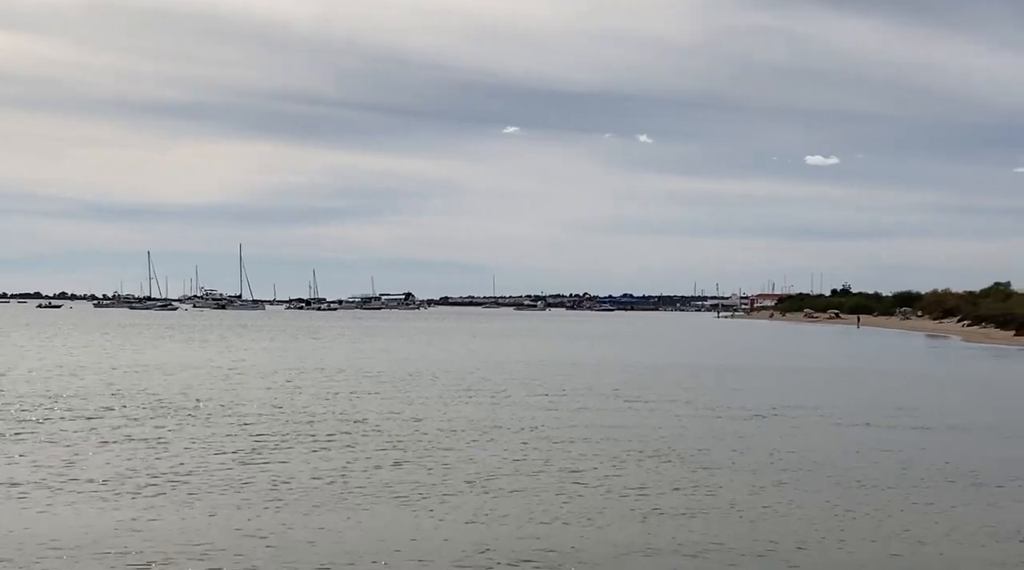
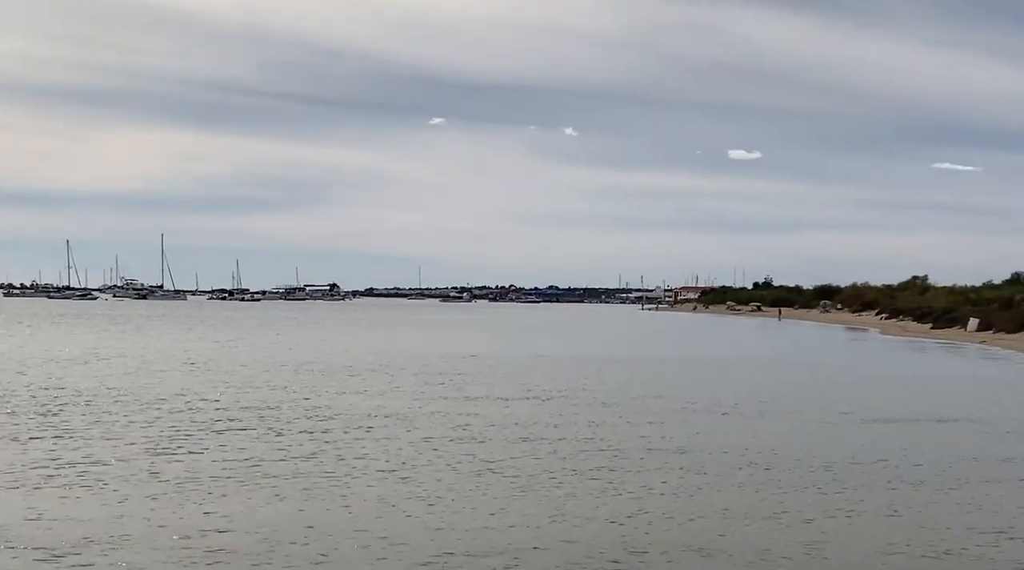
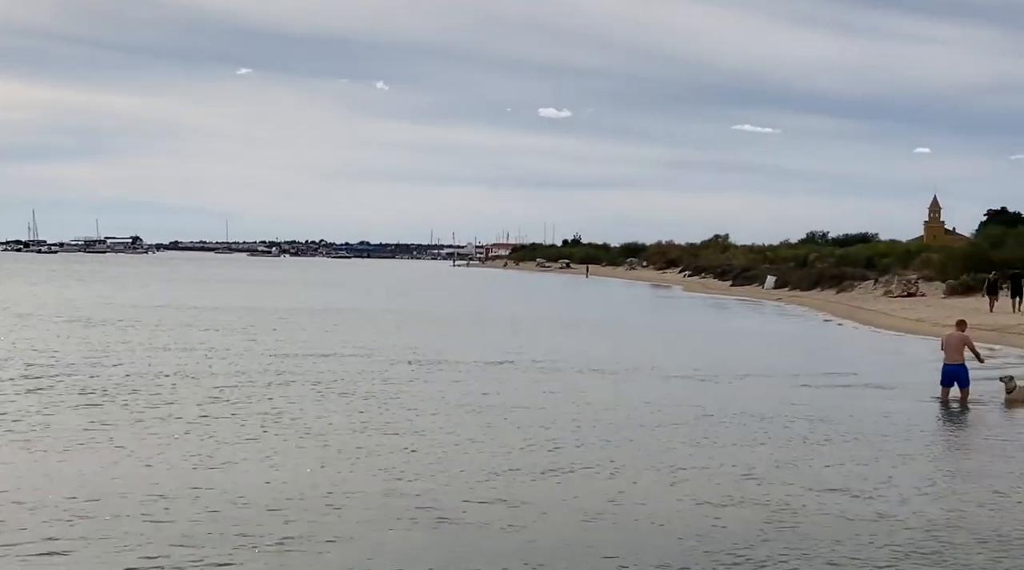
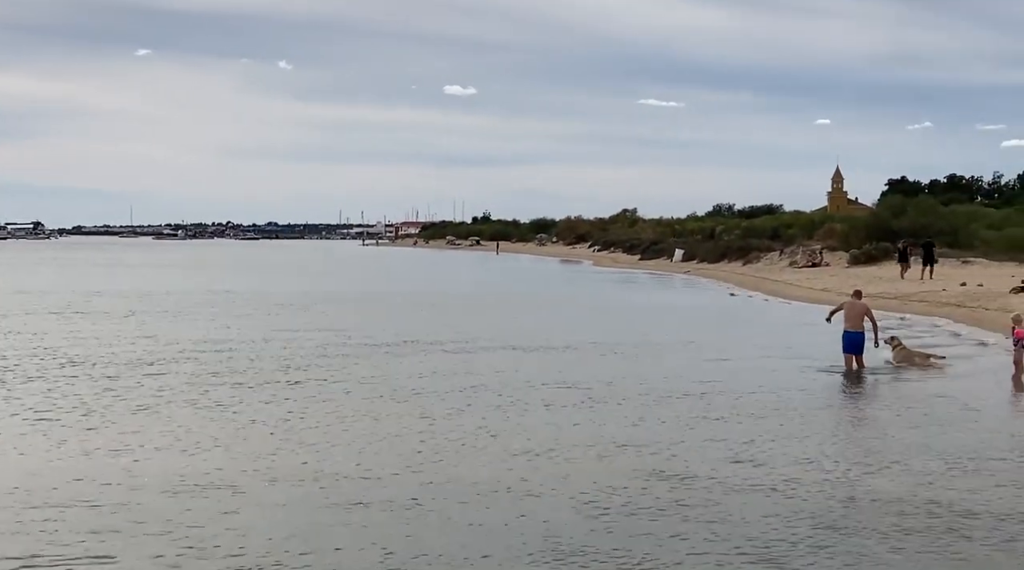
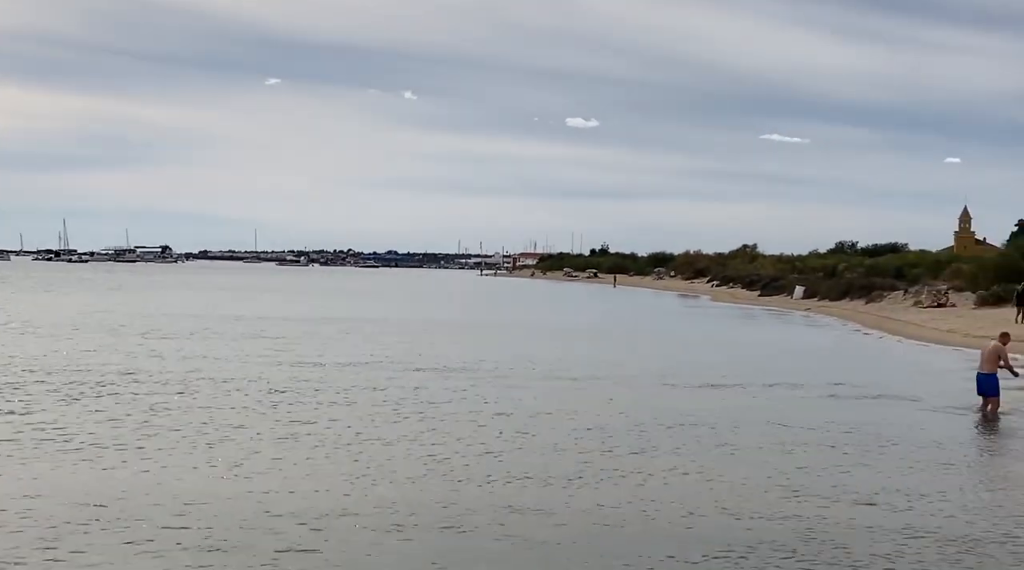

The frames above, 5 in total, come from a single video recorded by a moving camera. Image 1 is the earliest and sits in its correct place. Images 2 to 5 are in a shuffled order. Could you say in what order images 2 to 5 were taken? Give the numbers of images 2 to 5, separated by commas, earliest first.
2, 5, 3, 4
